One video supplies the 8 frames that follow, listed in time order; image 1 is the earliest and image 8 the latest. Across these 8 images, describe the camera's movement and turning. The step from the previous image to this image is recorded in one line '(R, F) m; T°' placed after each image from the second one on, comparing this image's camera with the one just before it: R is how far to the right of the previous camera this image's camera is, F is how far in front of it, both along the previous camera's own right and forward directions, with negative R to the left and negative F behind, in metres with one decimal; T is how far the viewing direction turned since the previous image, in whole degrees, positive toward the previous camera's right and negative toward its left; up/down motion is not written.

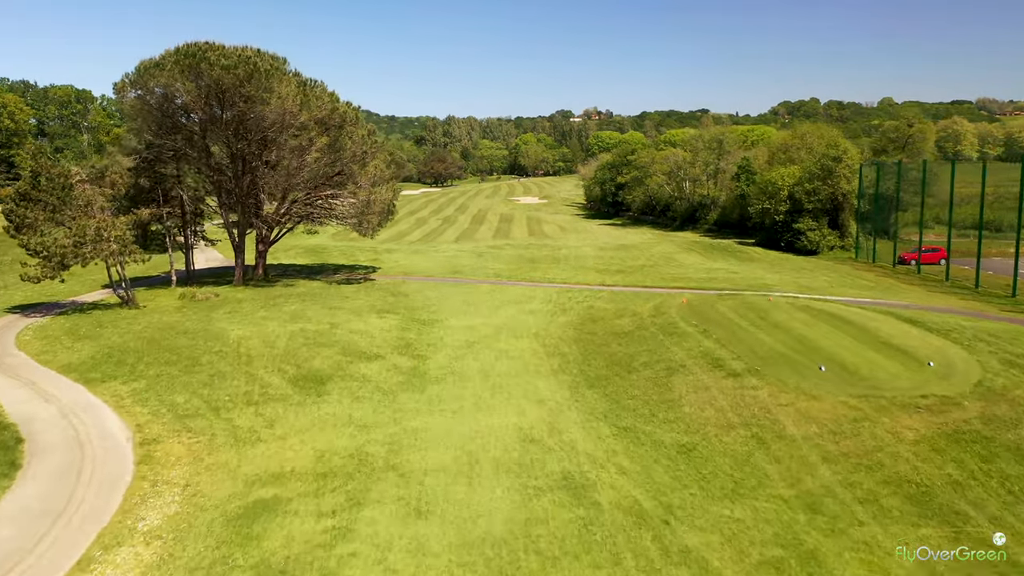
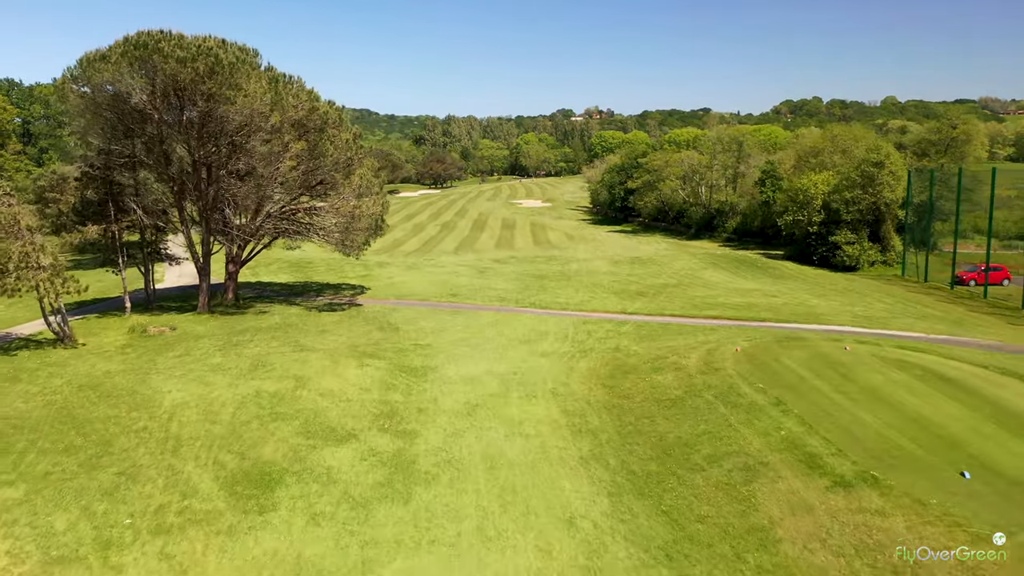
(-0.3, +4.4) m; 0°
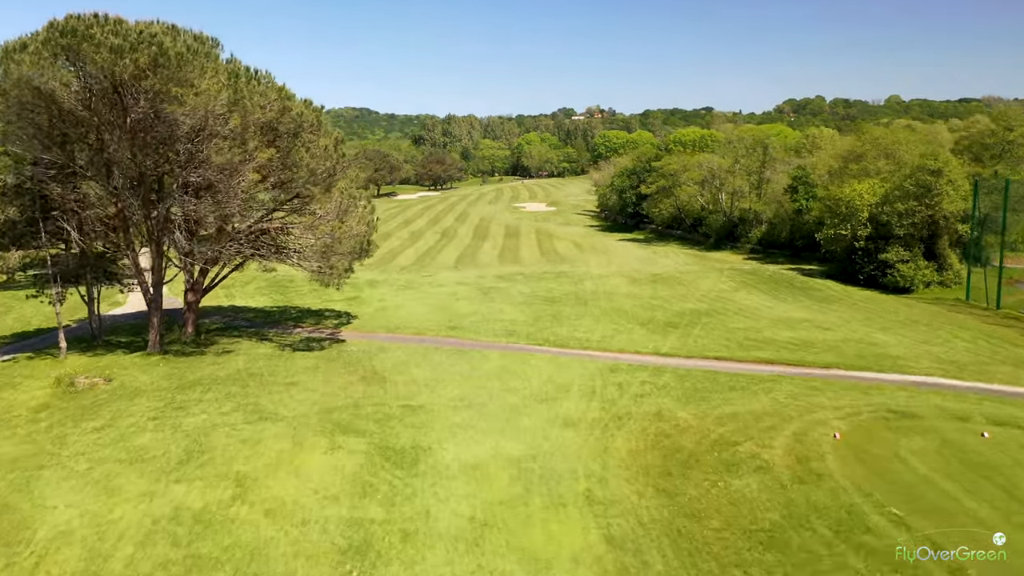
(-0.3, +4.7) m; 0°
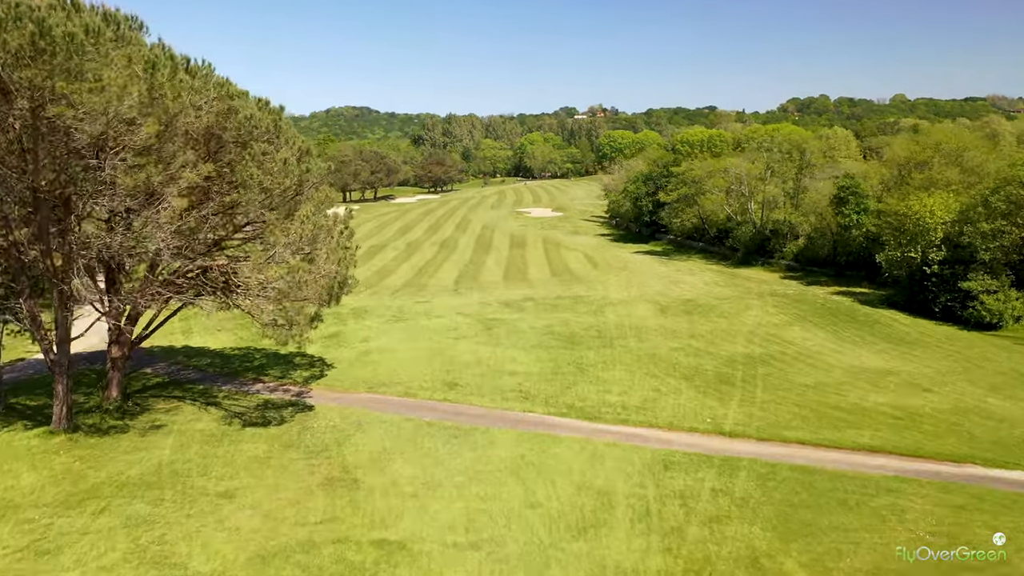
(-0.4, +5.7) m; 0°
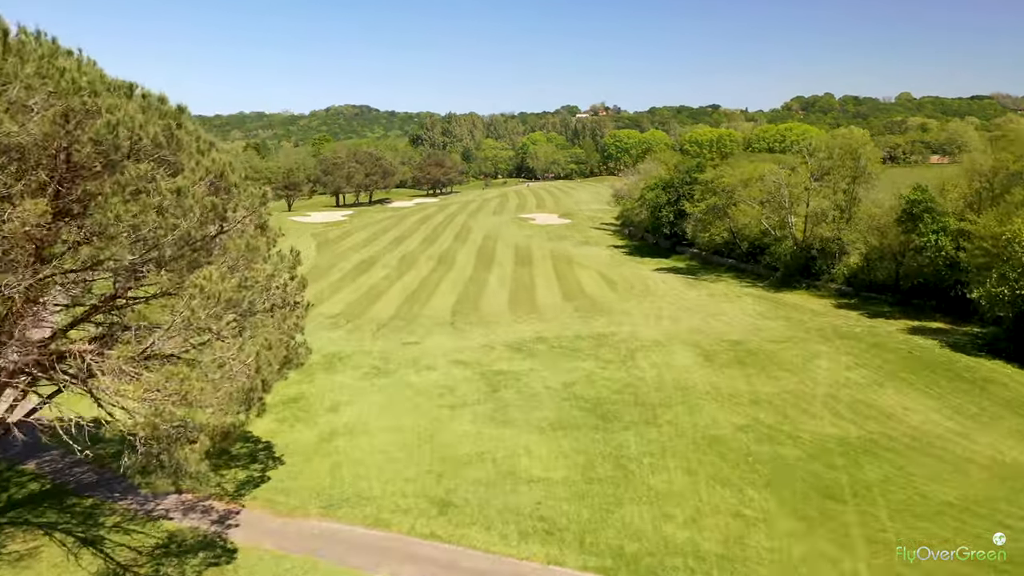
(-0.3, +6.6) m; 0°
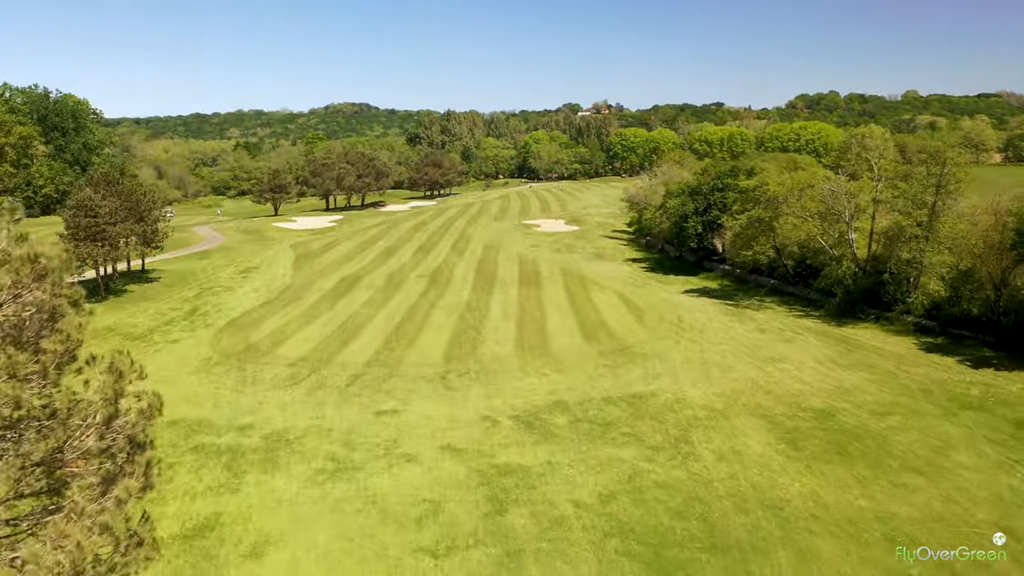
(-0.3, +7.5) m; 0°
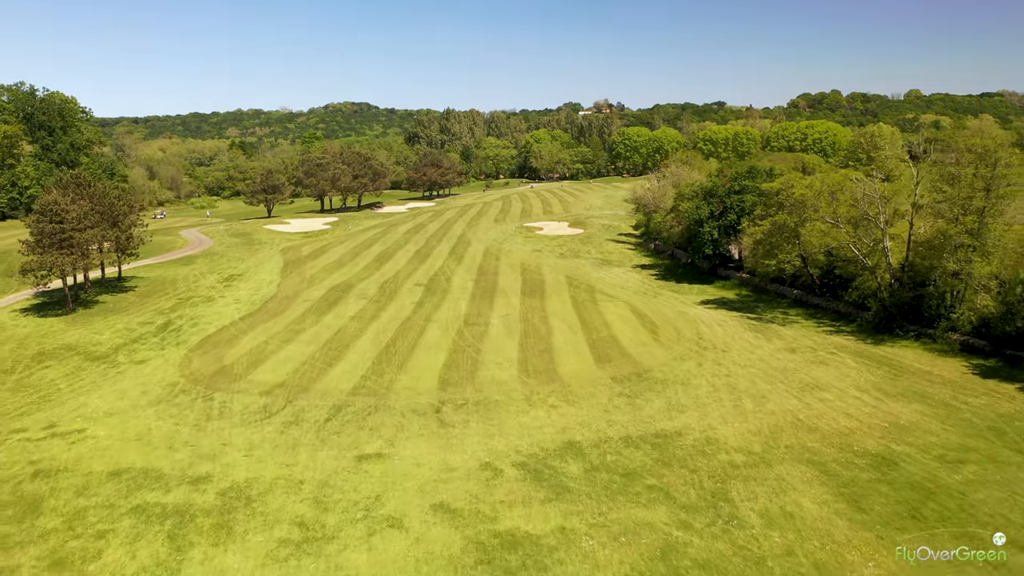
(-0.1, +3.4) m; 0°
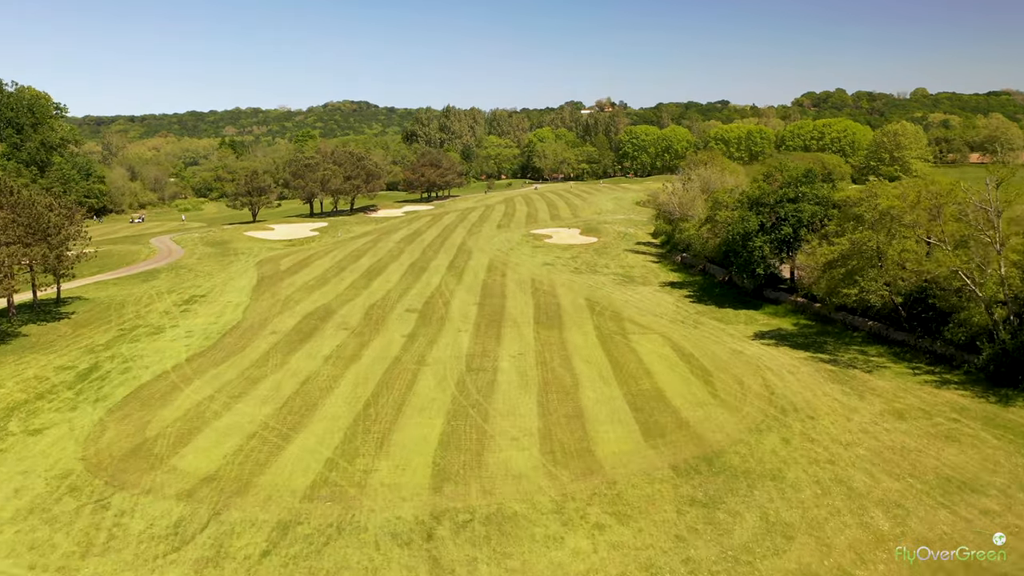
(-0.6, +7.5) m; 0°
